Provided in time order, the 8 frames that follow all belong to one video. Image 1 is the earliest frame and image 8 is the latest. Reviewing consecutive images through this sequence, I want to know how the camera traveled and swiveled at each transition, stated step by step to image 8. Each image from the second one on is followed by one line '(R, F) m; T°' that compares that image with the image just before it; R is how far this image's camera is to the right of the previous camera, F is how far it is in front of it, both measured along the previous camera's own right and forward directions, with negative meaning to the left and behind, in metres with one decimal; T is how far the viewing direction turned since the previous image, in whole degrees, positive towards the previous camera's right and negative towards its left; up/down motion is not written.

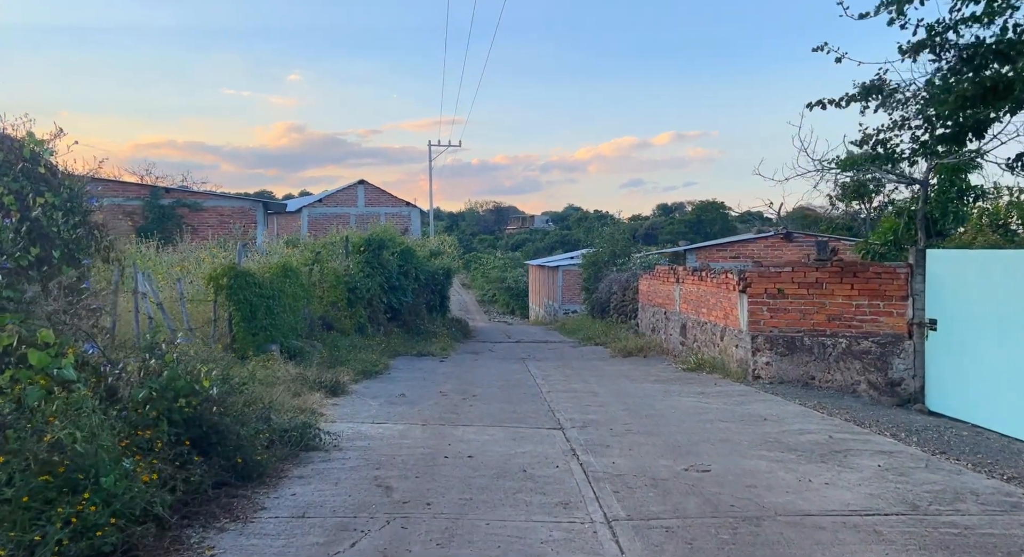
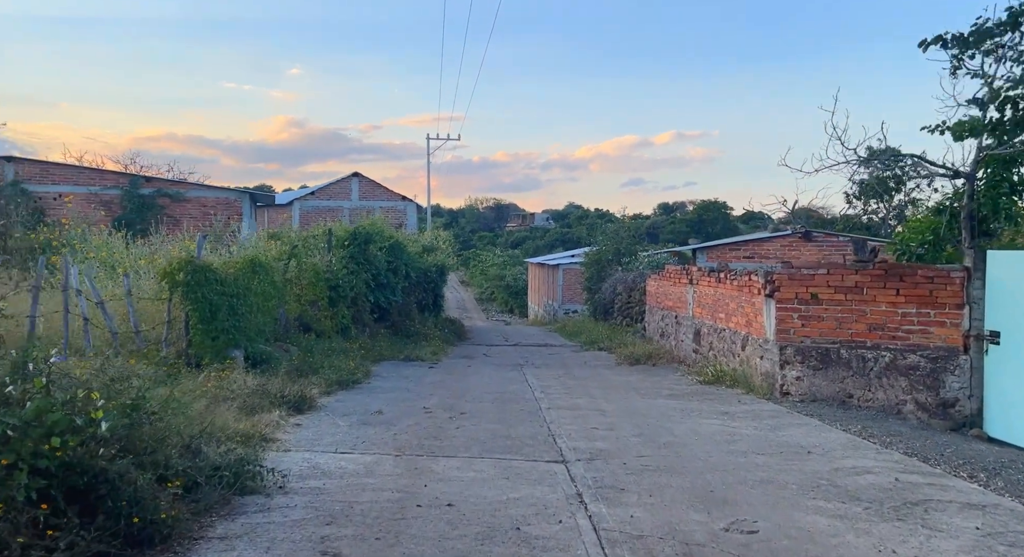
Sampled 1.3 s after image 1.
(0.0, +1.5) m; 0°
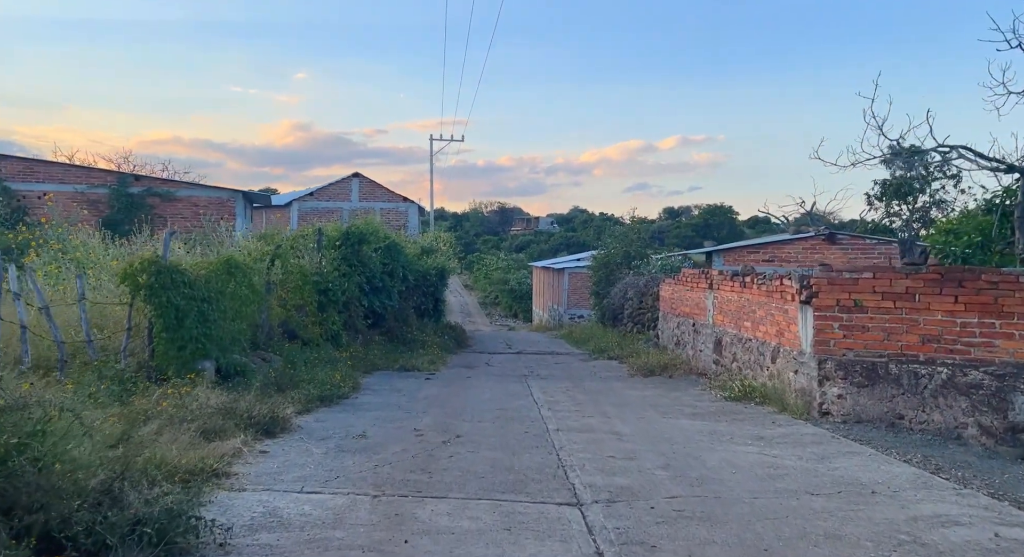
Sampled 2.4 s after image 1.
(0.0, +1.2) m; 0°
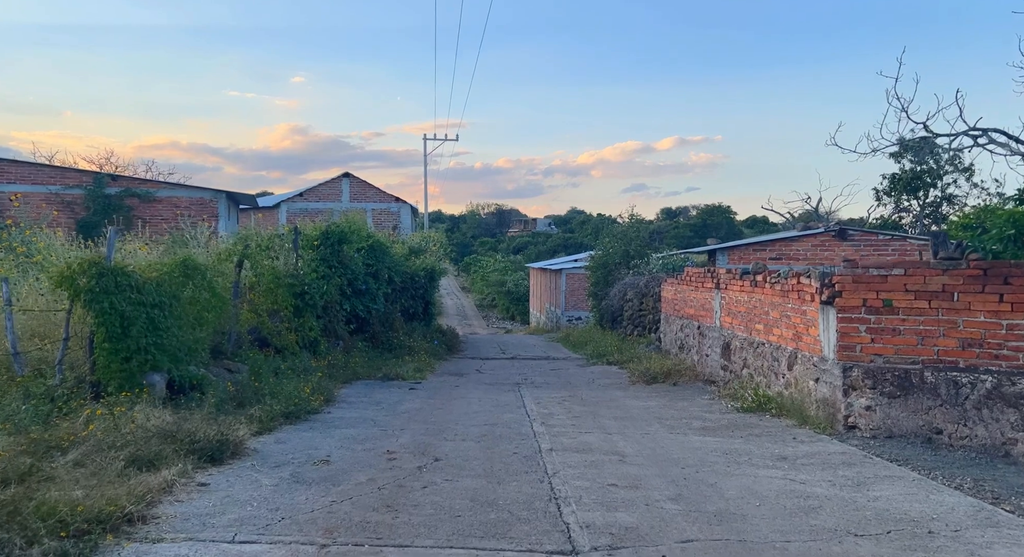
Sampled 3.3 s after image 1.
(+0.1, +1.0) m; 0°
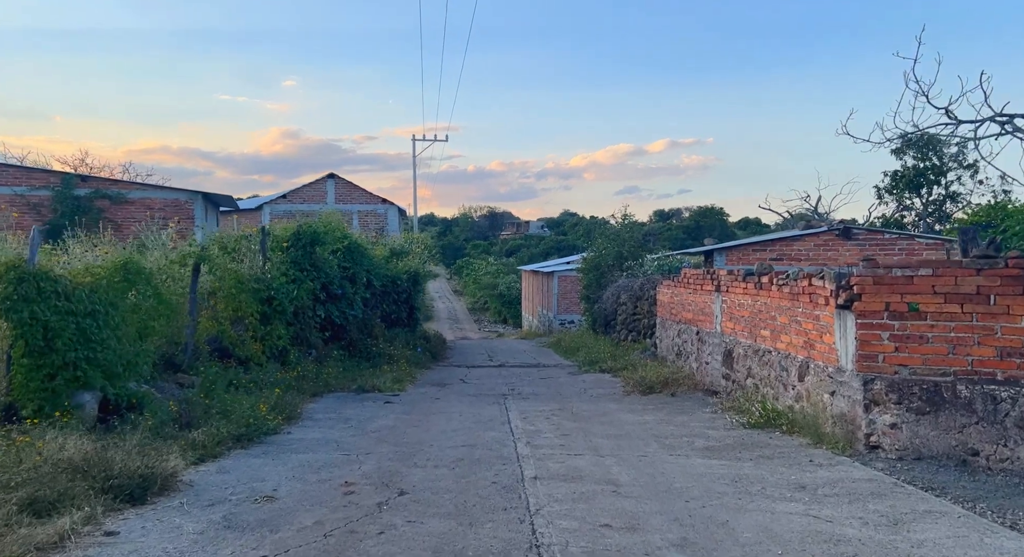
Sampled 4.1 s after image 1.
(+0.1, +1.0) m; 0°
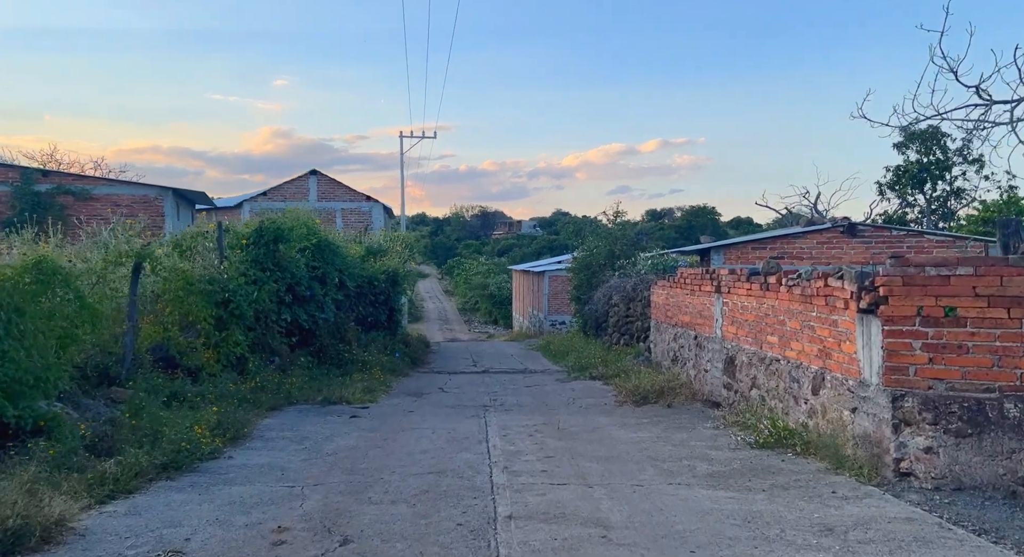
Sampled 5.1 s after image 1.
(+0.2, +1.1) m; +1°
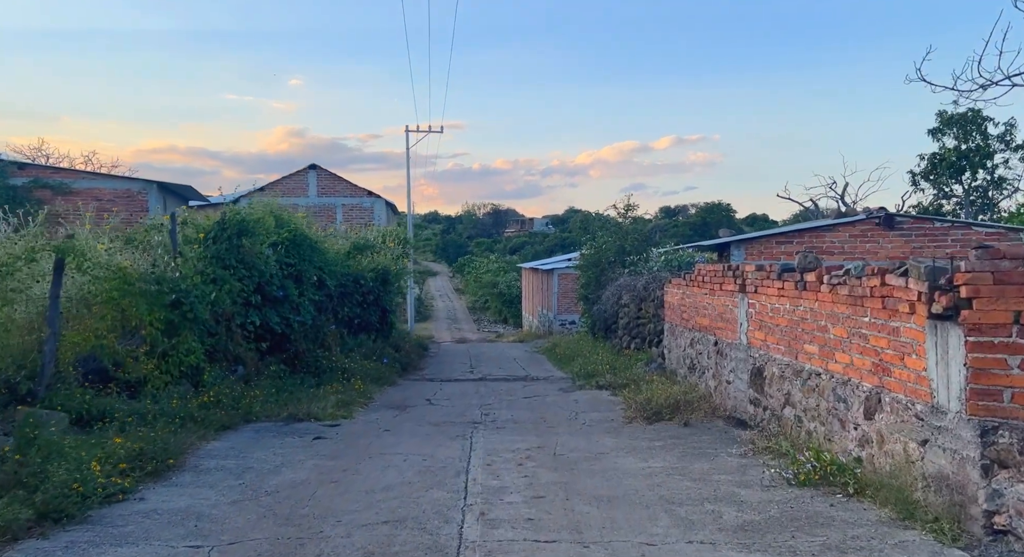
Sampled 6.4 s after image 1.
(+0.3, +1.5) m; -1°
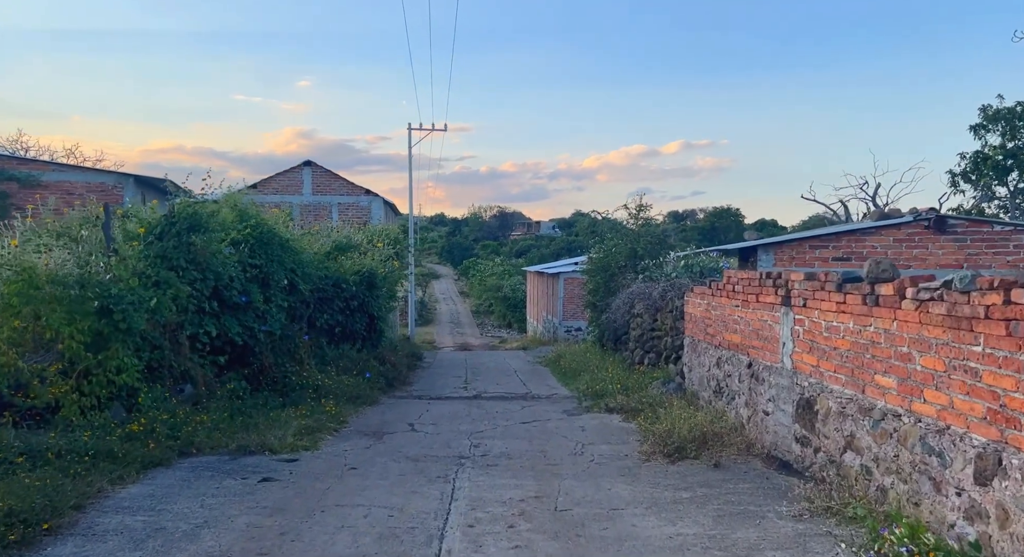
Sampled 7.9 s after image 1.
(+0.1, +1.7) m; 0°
